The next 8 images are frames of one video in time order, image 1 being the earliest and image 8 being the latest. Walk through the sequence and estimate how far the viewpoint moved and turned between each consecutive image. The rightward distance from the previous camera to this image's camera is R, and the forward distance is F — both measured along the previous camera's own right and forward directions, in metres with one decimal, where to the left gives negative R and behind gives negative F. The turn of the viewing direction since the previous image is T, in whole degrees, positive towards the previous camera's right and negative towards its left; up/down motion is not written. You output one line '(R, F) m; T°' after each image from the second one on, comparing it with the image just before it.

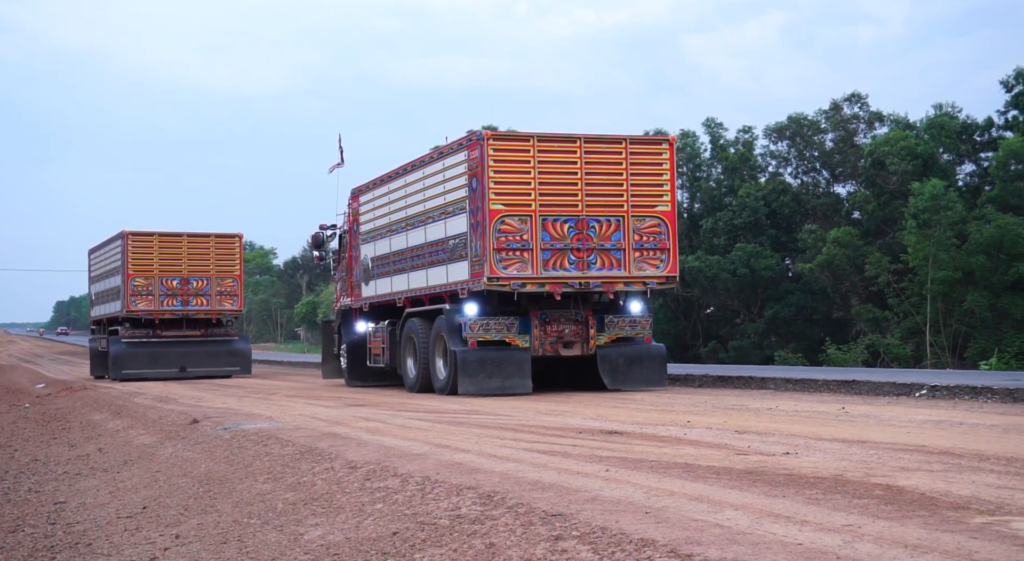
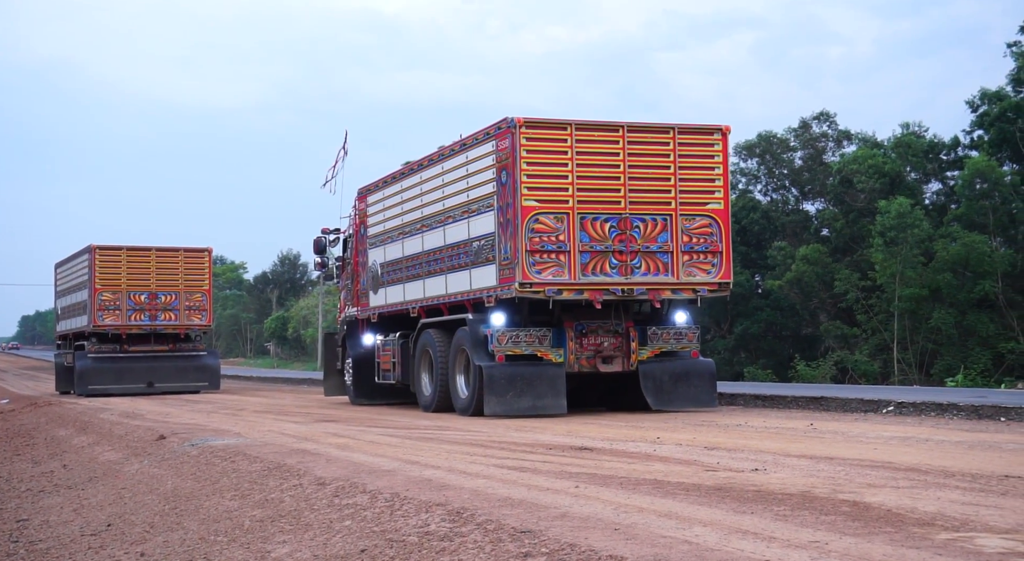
(0.0, 0.0) m; +1°
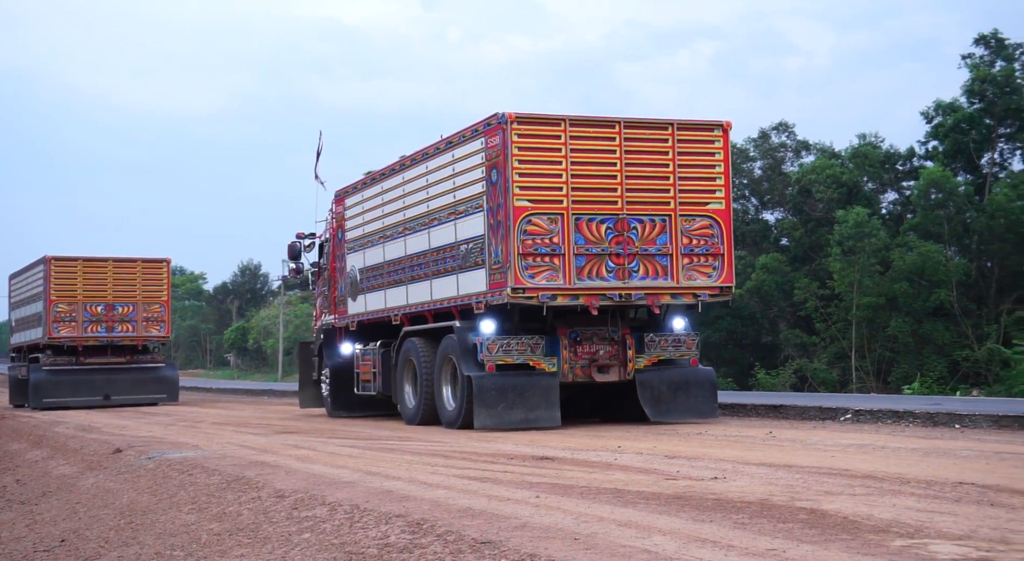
(+0.1, 0.0) m; +2°
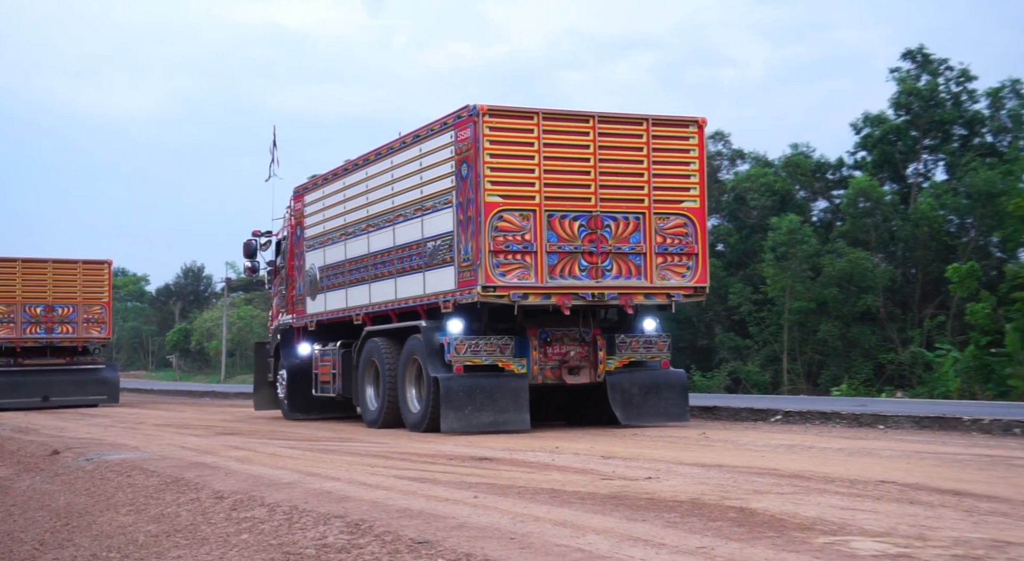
(+0.2, -0.1) m; +2°
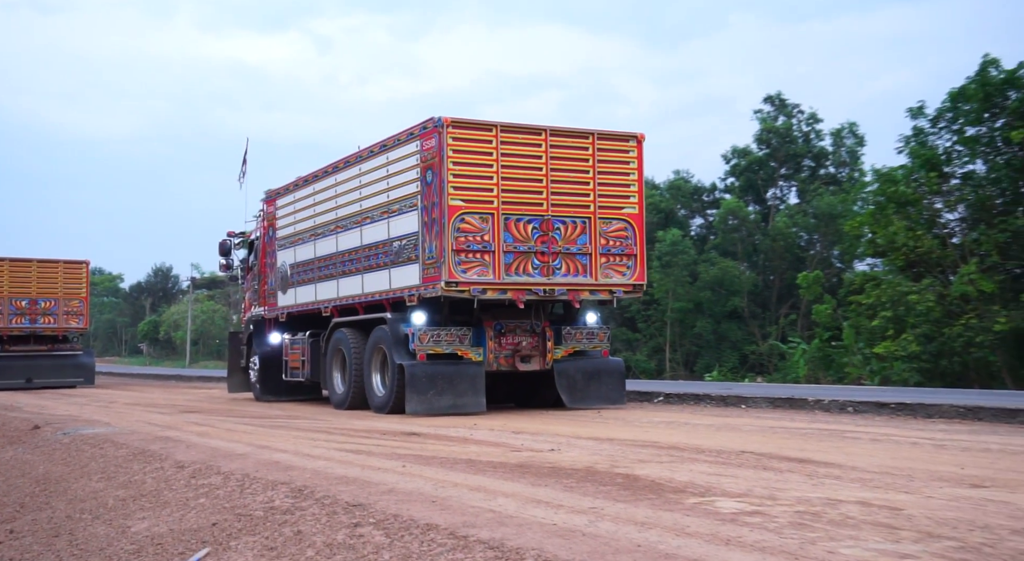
(+0.6, -1.2) m; 0°
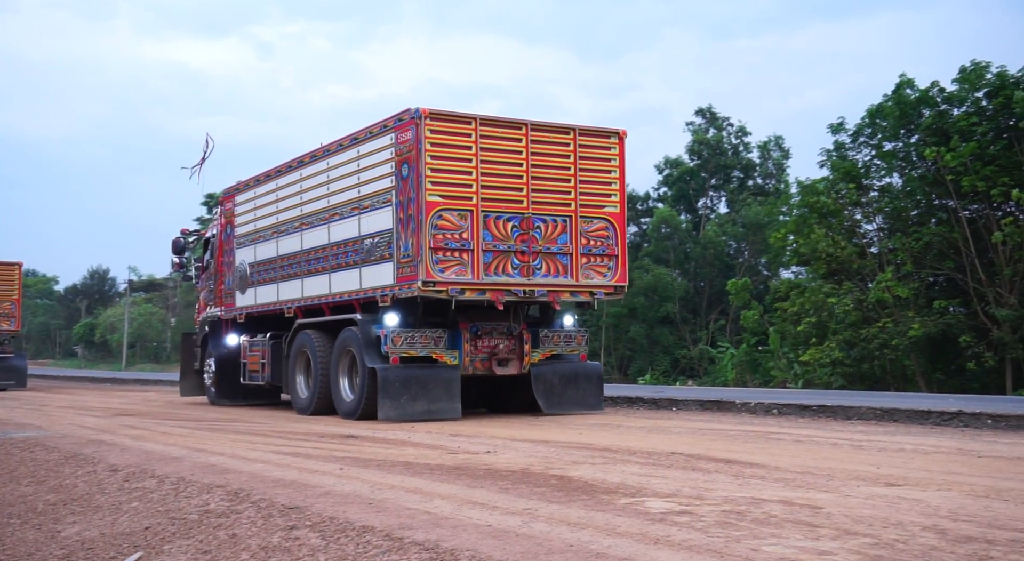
(+0.1, -0.1) m; +3°
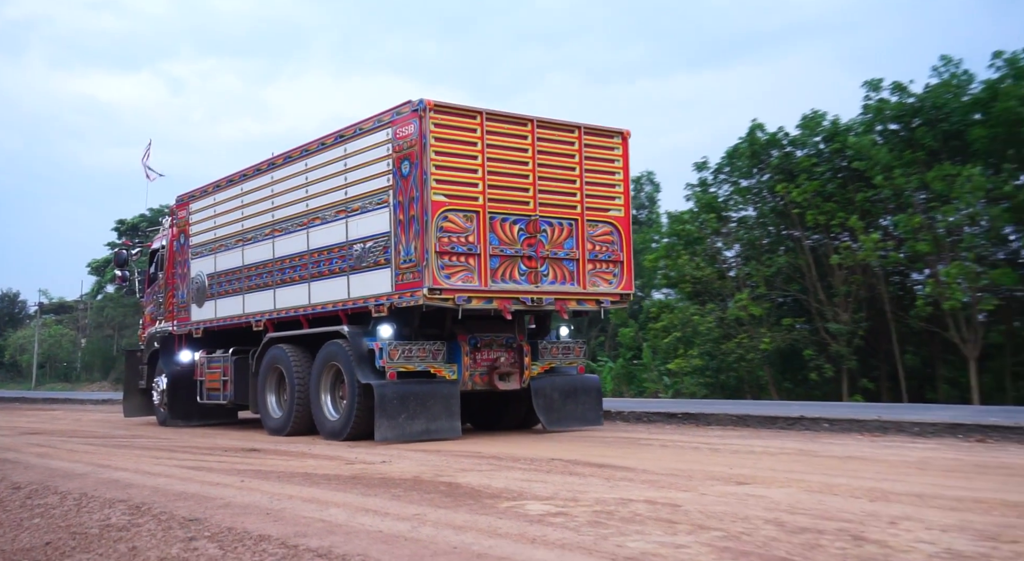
(+0.6, -0.5) m; +3°
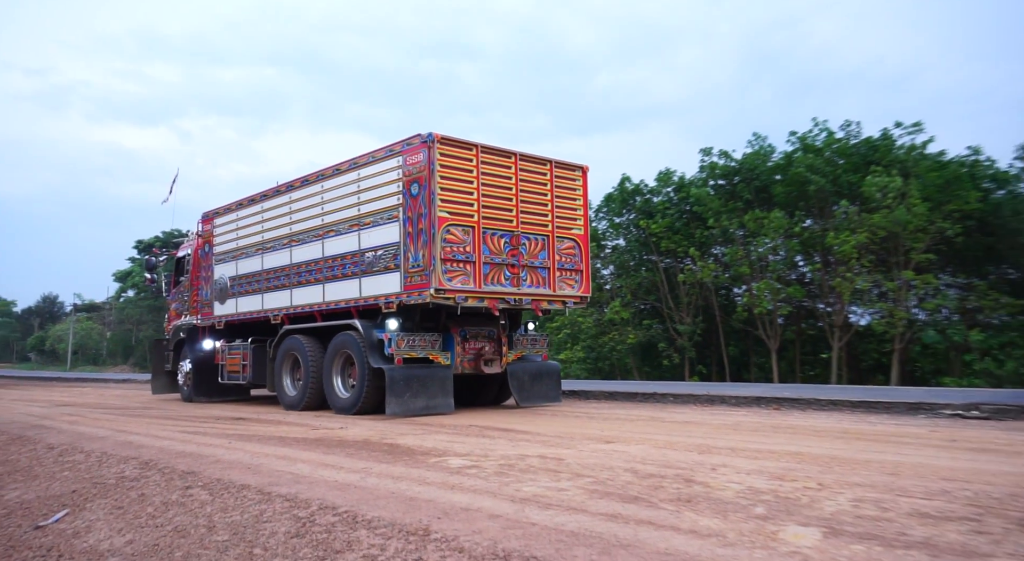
(+1.3, -2.1) m; -3°
